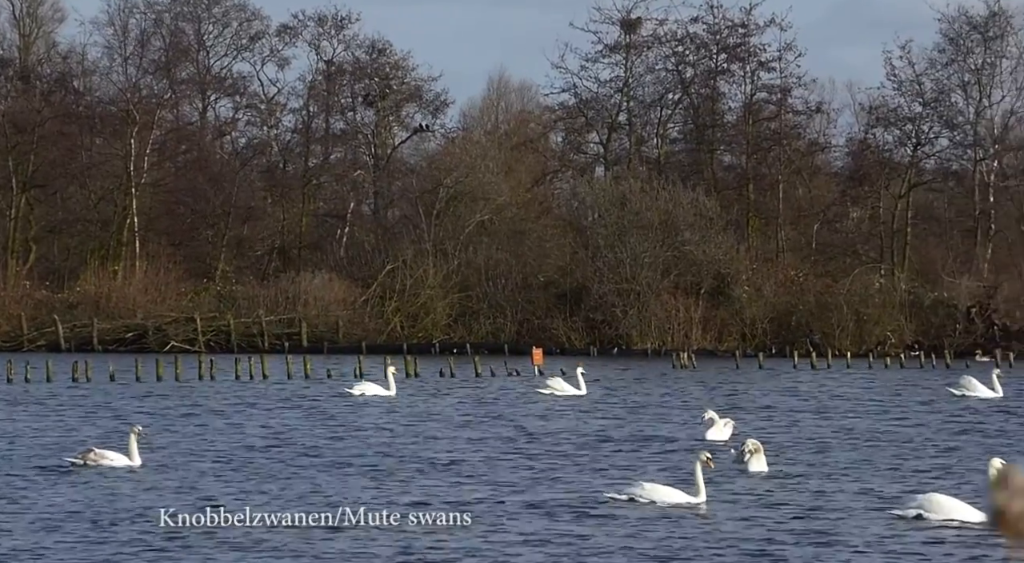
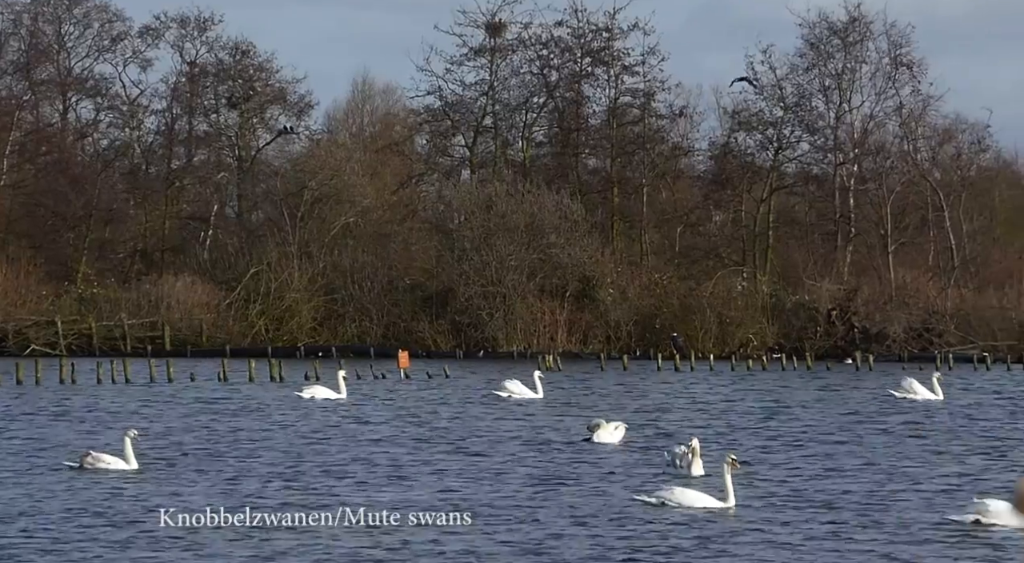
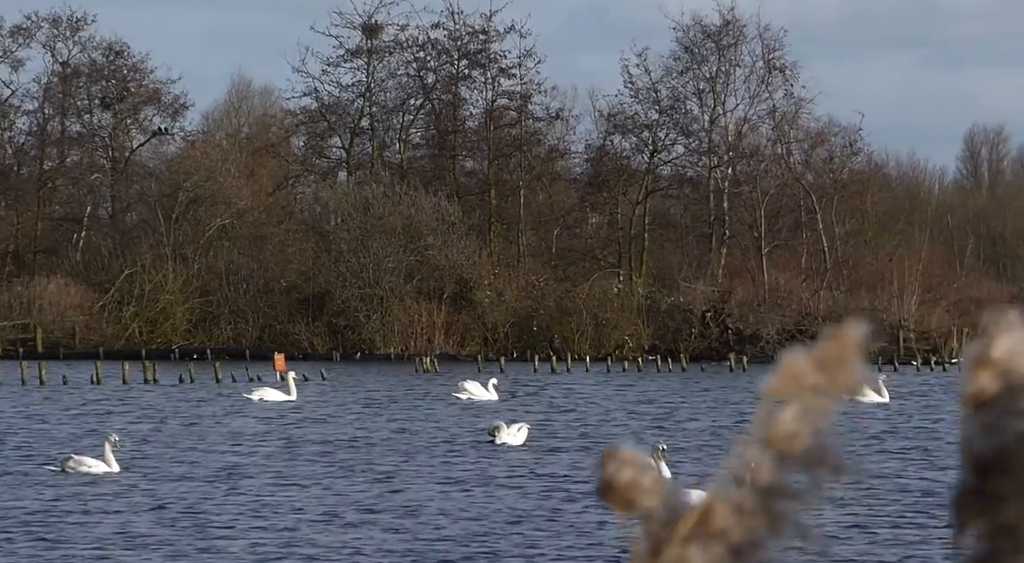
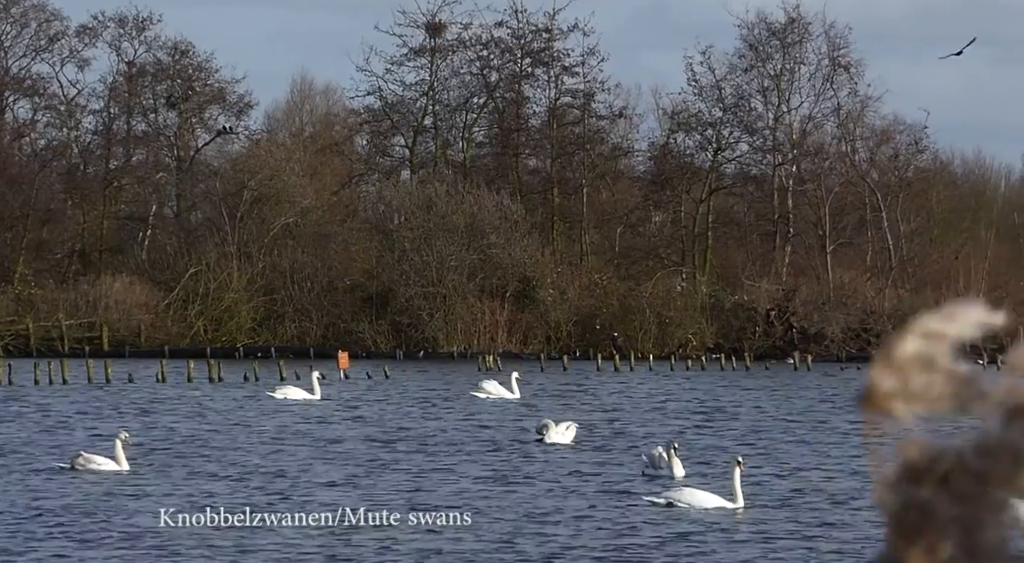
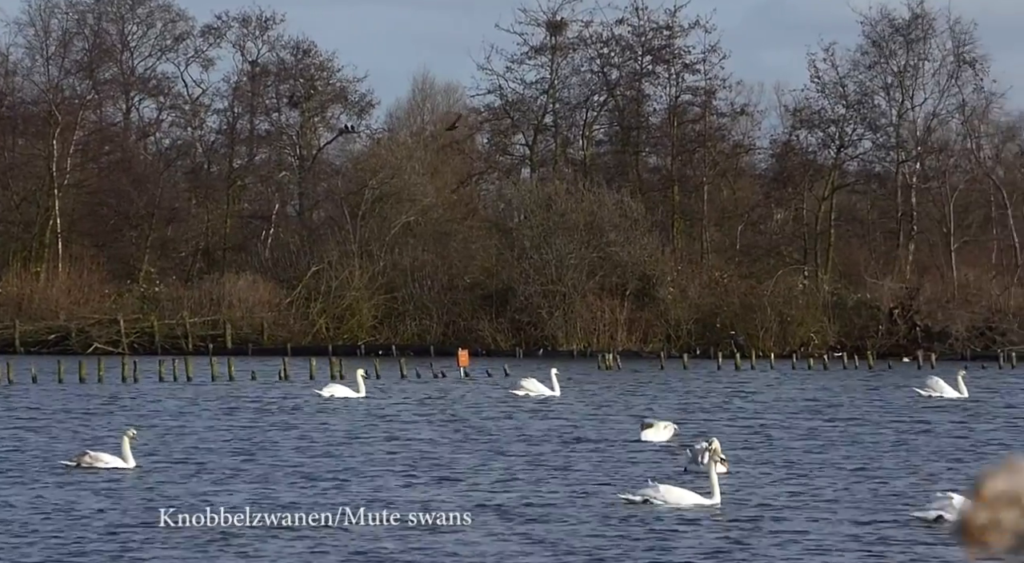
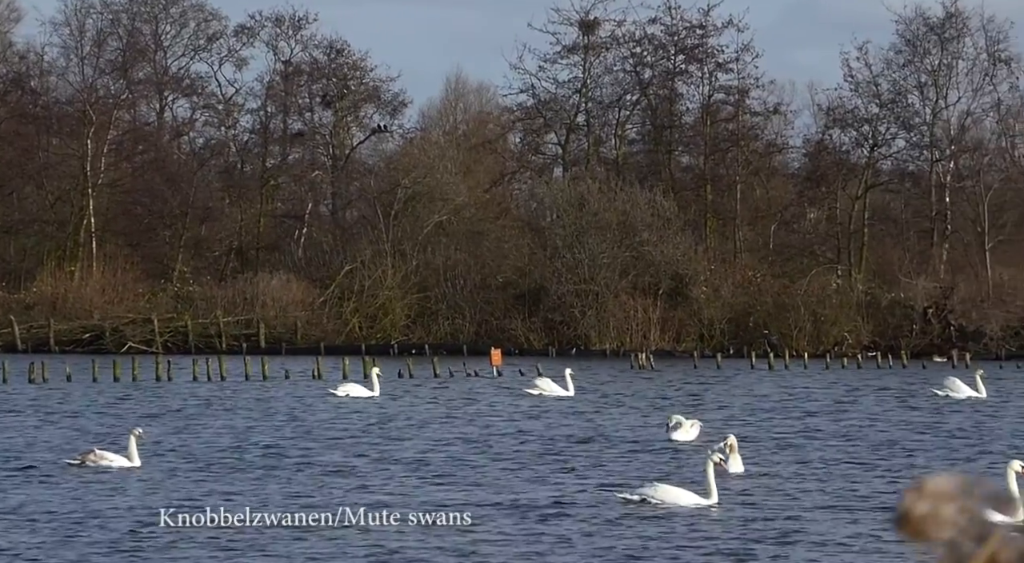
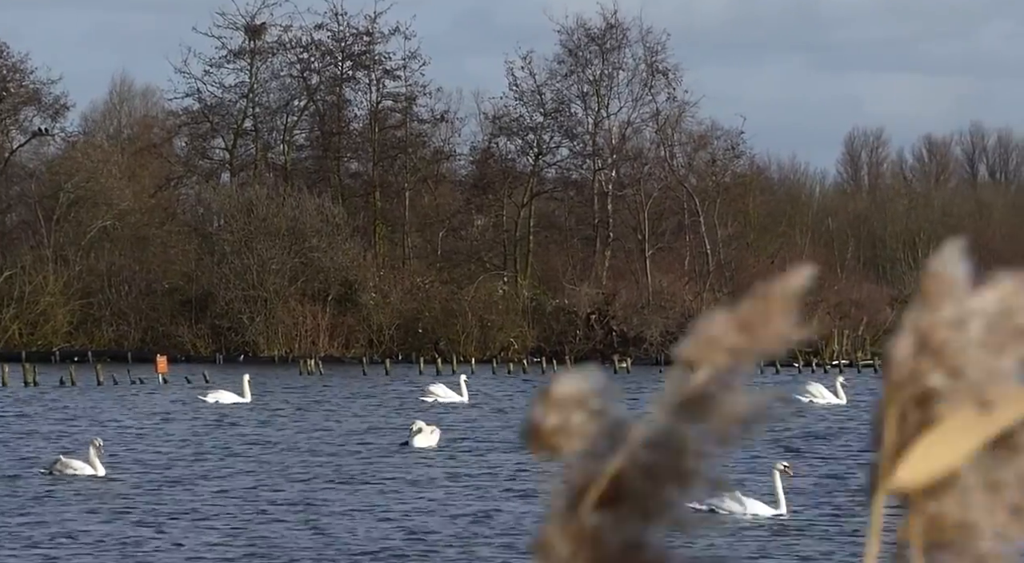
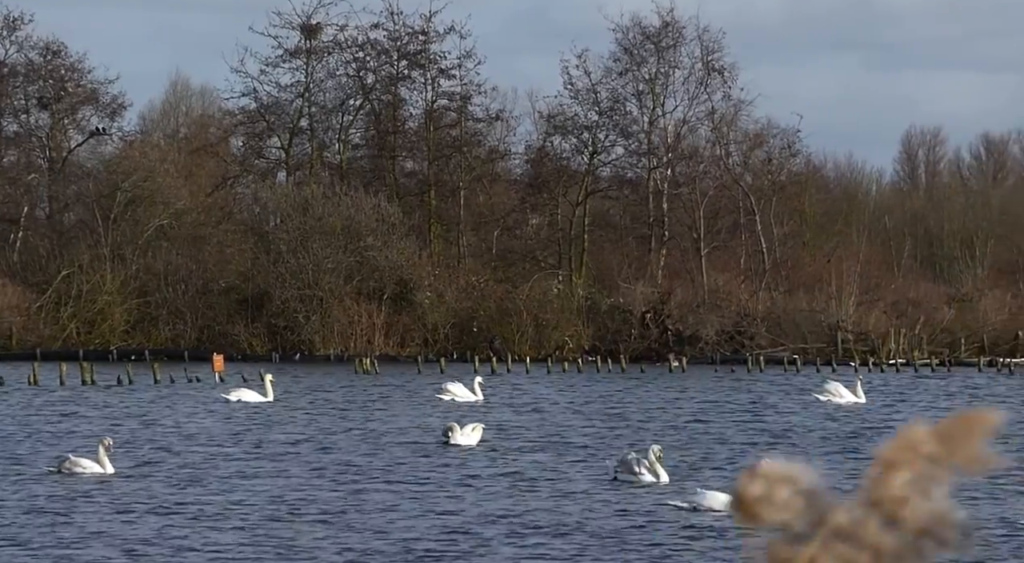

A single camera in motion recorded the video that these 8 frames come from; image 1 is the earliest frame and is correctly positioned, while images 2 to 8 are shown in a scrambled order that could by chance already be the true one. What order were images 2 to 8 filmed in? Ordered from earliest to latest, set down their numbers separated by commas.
6, 5, 2, 4, 3, 8, 7
